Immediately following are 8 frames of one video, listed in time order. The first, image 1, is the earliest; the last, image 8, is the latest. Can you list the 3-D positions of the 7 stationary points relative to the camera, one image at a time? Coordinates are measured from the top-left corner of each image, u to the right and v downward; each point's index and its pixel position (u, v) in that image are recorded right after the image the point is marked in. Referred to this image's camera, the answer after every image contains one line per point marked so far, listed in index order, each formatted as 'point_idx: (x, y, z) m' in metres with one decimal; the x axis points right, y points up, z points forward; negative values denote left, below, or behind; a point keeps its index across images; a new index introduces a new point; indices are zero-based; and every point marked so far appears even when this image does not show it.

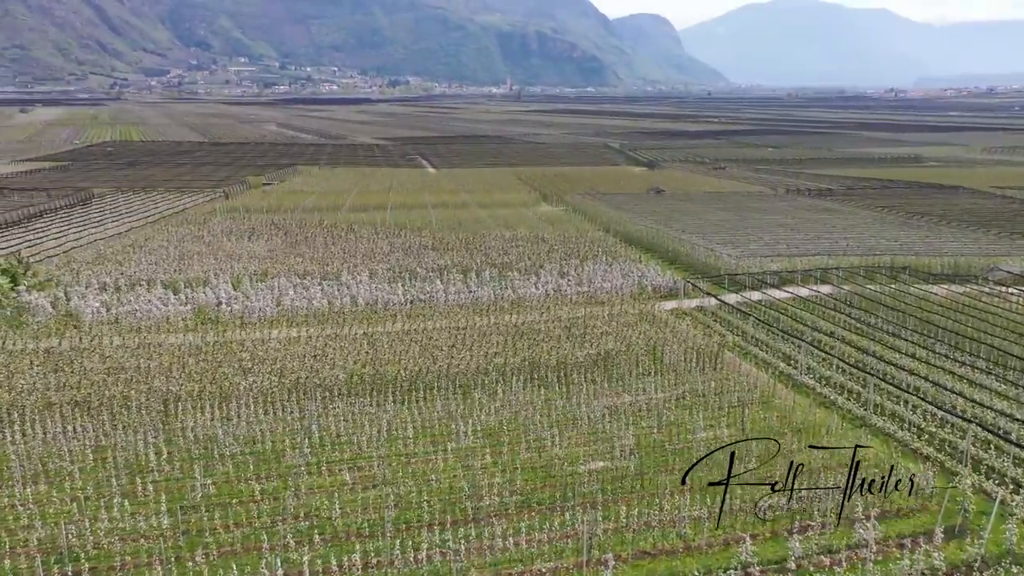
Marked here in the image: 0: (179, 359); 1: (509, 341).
0: (-5.9, -1.2, +14.4) m
1: (0.0, -1.1, +16.2) m
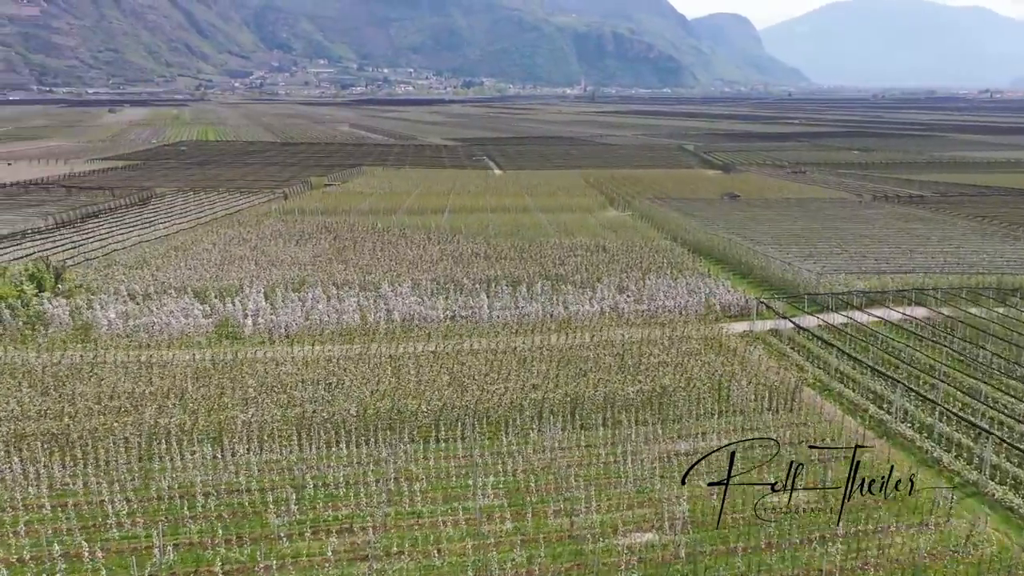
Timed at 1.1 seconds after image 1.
0: (-5.3, -1.5, +13.0) m
1: (+0.7, -1.5, +14.3) m
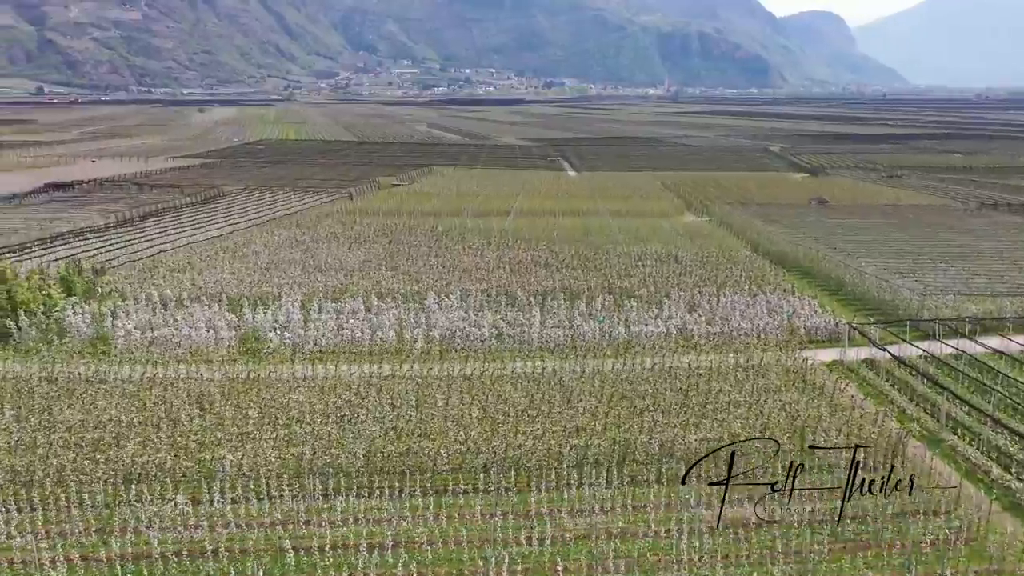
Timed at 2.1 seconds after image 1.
0: (-4.7, -1.7, +11.5) m
1: (+1.3, -1.8, +12.2) m
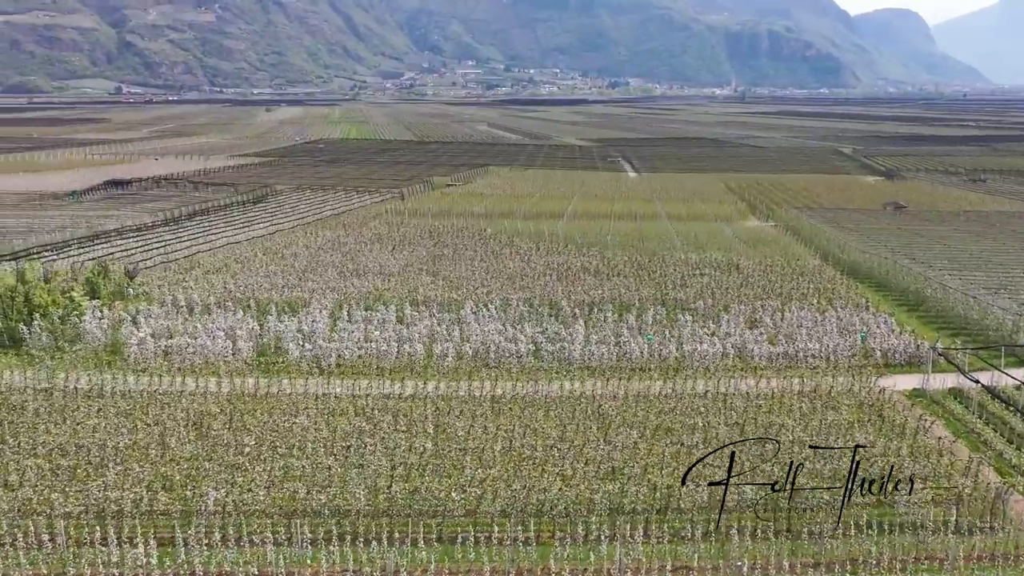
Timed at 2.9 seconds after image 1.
0: (-4.4, -1.8, +10.5) m
1: (+1.7, -2.0, +10.7) m
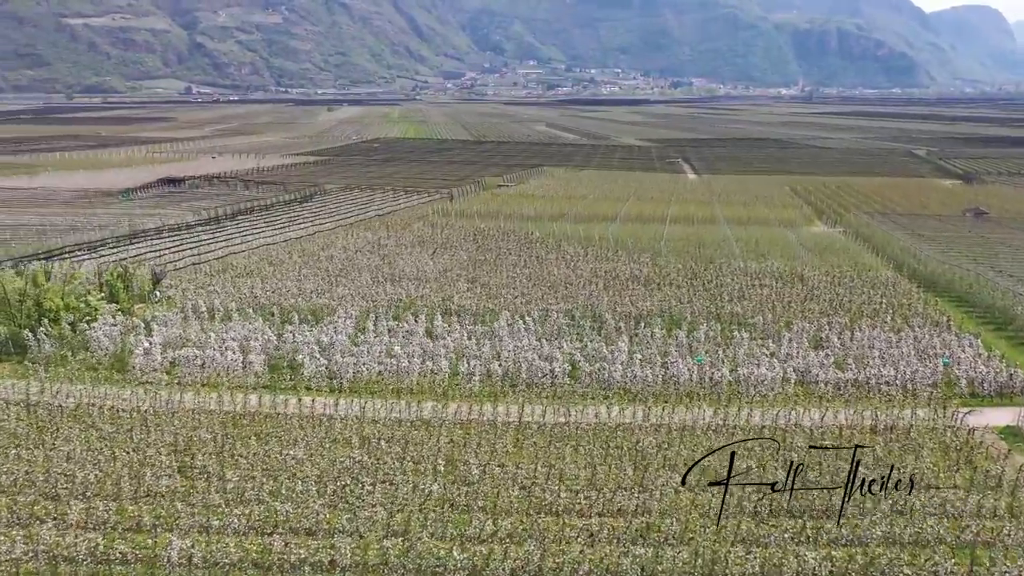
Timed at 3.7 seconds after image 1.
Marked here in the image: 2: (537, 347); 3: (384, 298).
0: (-4.1, -2.0, +9.4) m
1: (+2.0, -2.3, +9.2) m
2: (+0.5, -1.1, +14.7) m
3: (-2.9, -0.2, +18.5) m
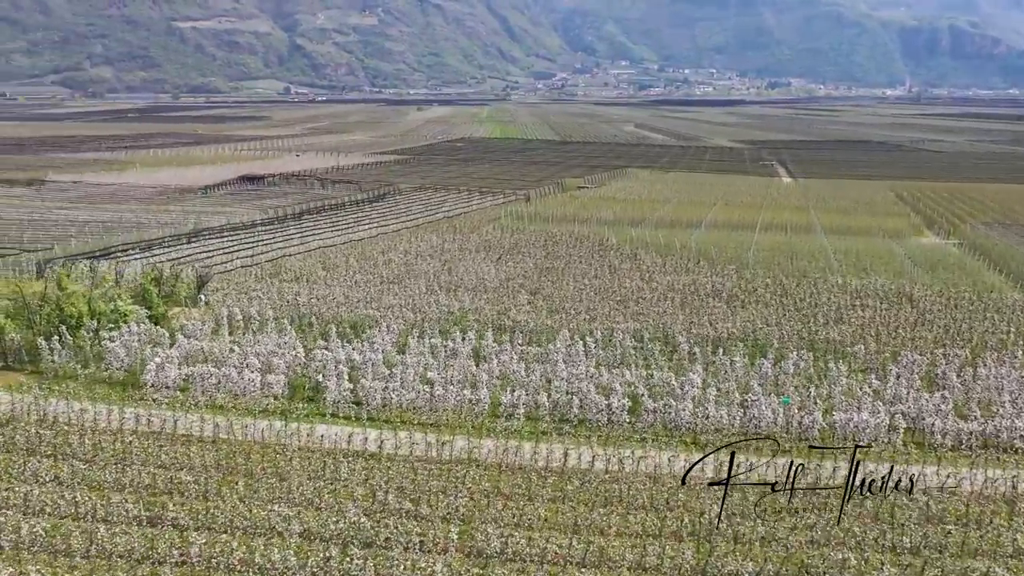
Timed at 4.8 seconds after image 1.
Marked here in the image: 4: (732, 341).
0: (-3.8, -2.2, +8.0) m
1: (+2.2, -2.6, +7.2) m
2: (+1.3, -1.4, +12.8) m
3: (-1.6, -0.5, +16.9) m
4: (+4.2, -1.0, +15.5) m
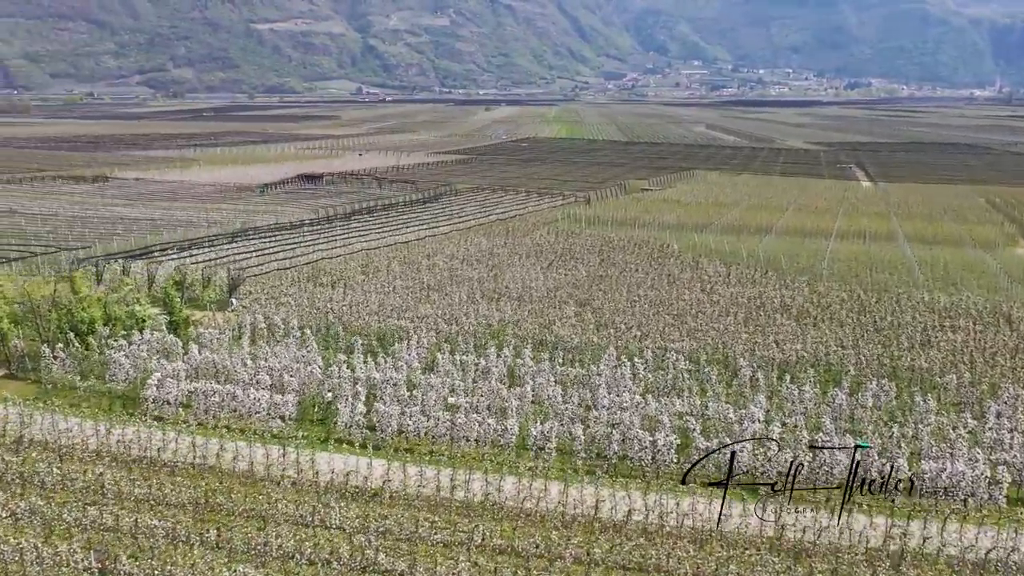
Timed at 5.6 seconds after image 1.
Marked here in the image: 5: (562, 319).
0: (-3.8, -2.3, +6.9) m
1: (+2.2, -2.9, +5.6) m
2: (+1.8, -1.6, +11.3) m
3: (-0.8, -0.6, +15.6) m
4: (+4.9, -1.3, +13.8) m
5: (+1.0, -0.6, +16.2) m
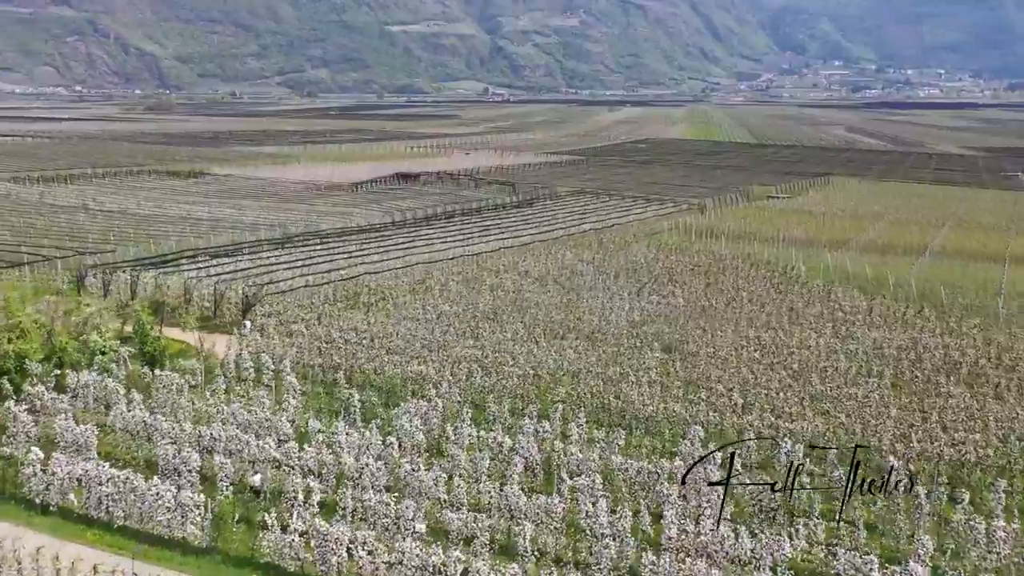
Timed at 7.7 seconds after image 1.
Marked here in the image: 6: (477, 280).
0: (-4.2, -2.7, +3.8) m
1: (+1.4, -3.5, +1.6) m
2: (+1.9, -2.3, +7.2) m
3: (+0.1, -1.2, +11.9) m
4: (+5.4, -2.1, +9.2) m
5: (+1.9, -1.2, +12.2) m
6: (-0.8, +0.2, +18.5) m
